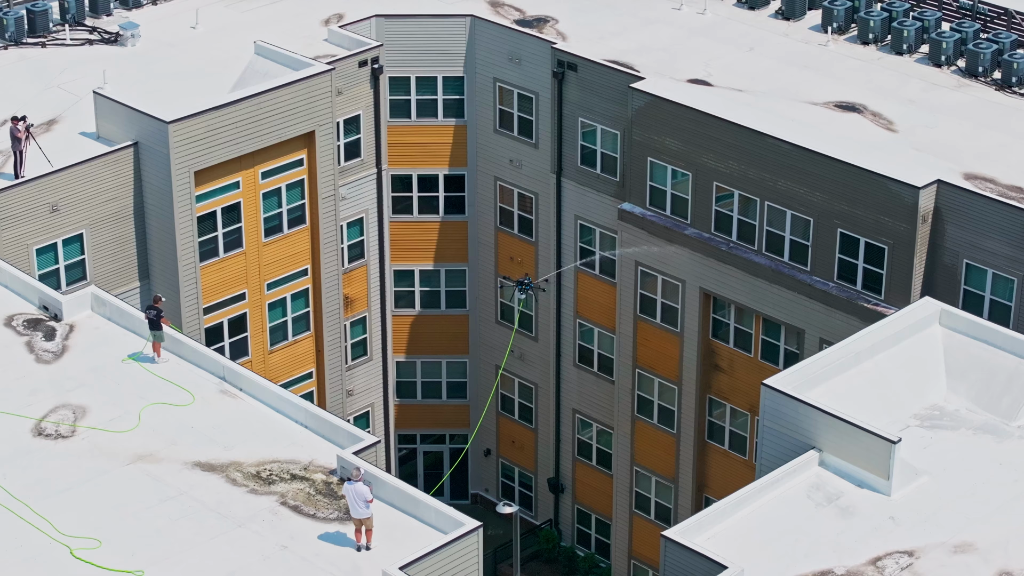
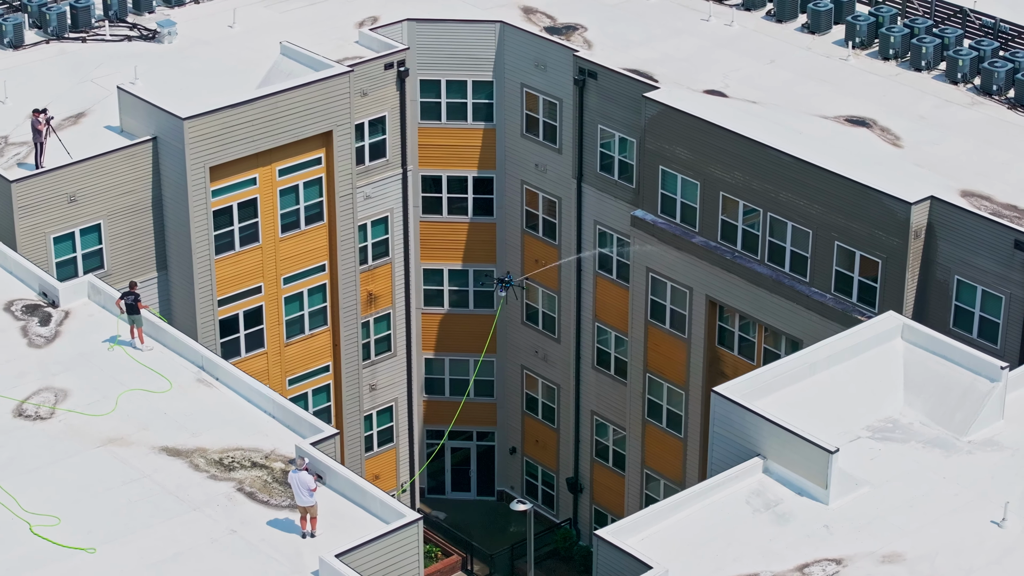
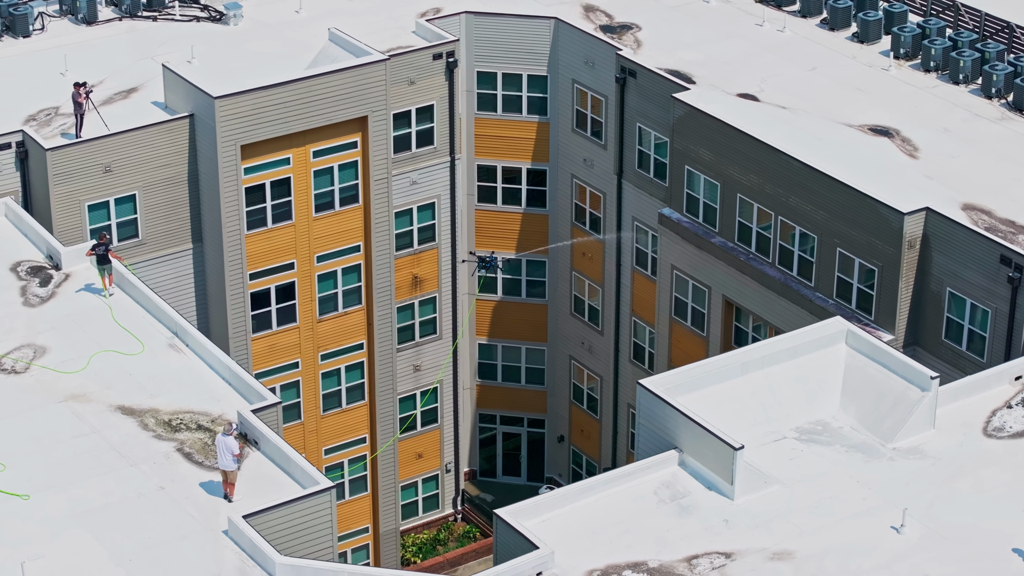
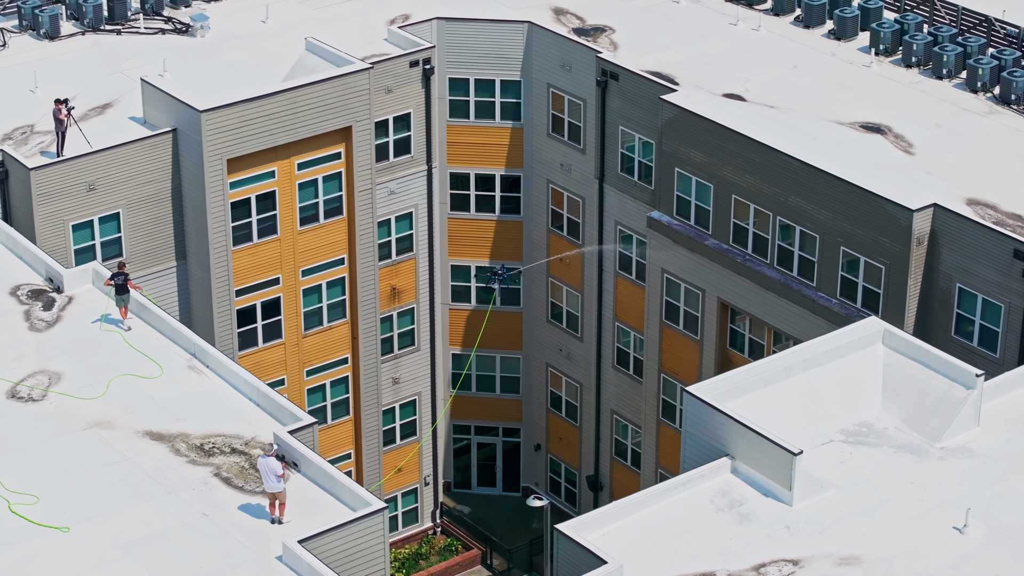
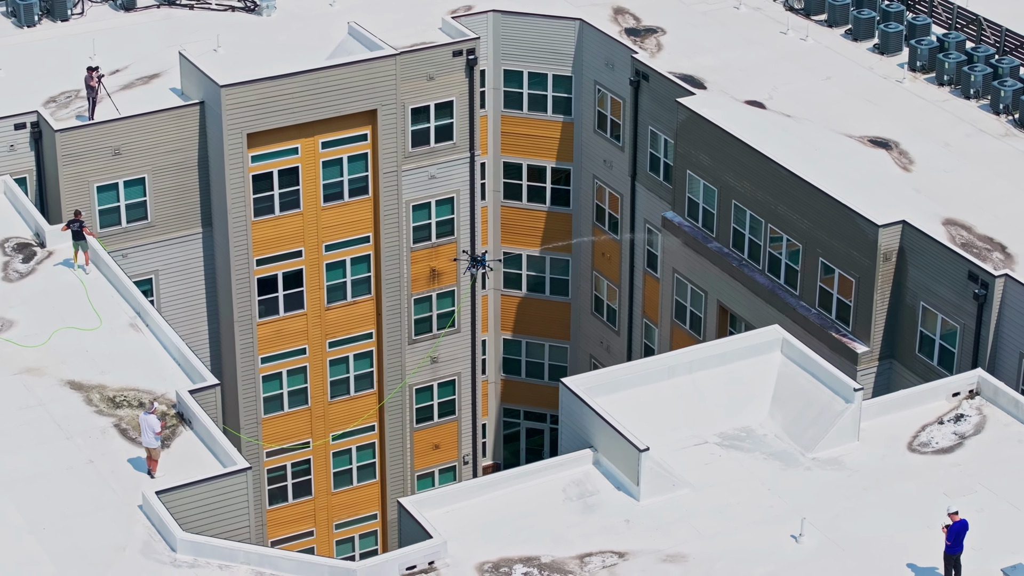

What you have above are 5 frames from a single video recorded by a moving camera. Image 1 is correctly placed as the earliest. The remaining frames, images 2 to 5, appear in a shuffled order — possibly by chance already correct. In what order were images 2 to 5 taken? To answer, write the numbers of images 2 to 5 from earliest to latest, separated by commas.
2, 4, 3, 5
